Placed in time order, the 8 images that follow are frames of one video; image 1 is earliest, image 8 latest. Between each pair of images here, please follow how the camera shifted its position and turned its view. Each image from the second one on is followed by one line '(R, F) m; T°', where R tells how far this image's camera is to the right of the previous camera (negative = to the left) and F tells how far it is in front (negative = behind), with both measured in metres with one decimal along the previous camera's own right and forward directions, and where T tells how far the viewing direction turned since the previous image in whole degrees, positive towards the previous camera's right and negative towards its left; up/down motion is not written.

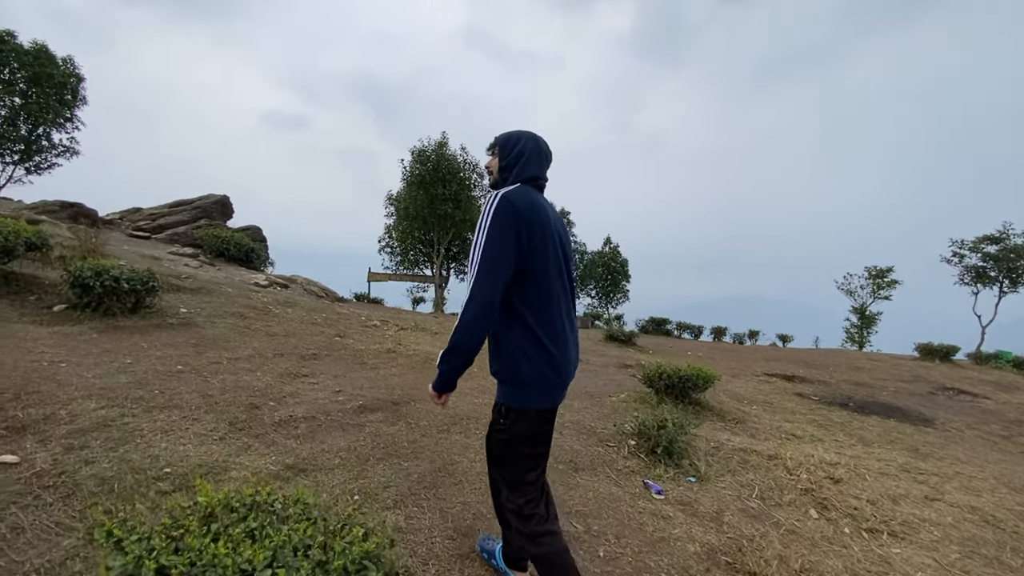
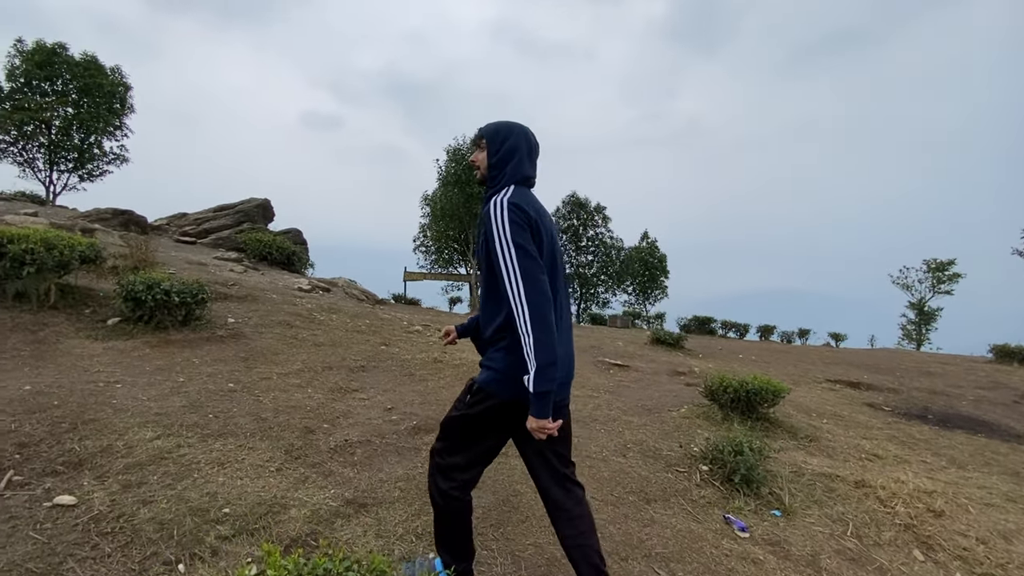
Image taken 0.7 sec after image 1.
(-0.3, +0.3) m; -4°
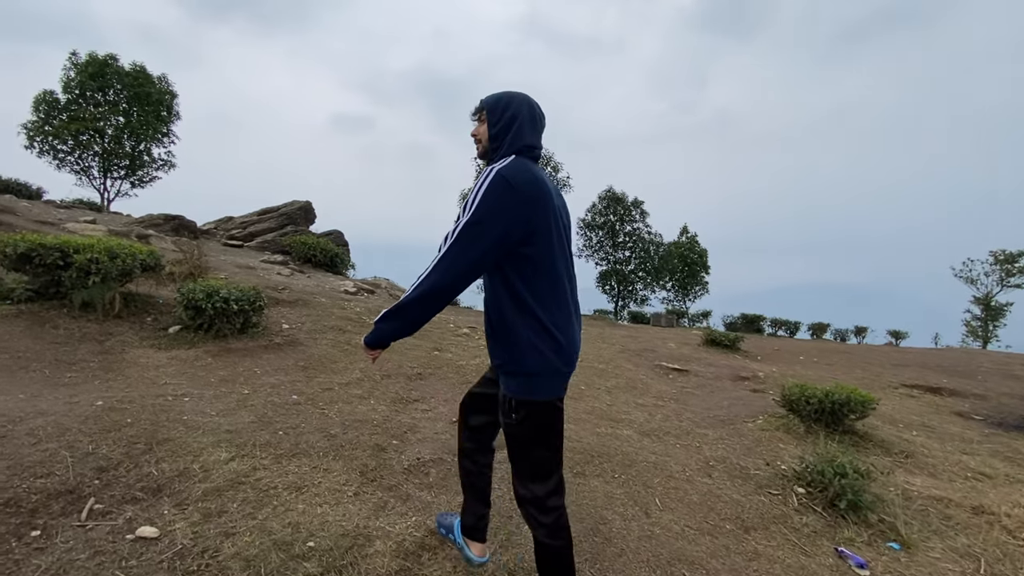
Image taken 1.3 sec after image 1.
(-0.4, +0.3) m; -3°
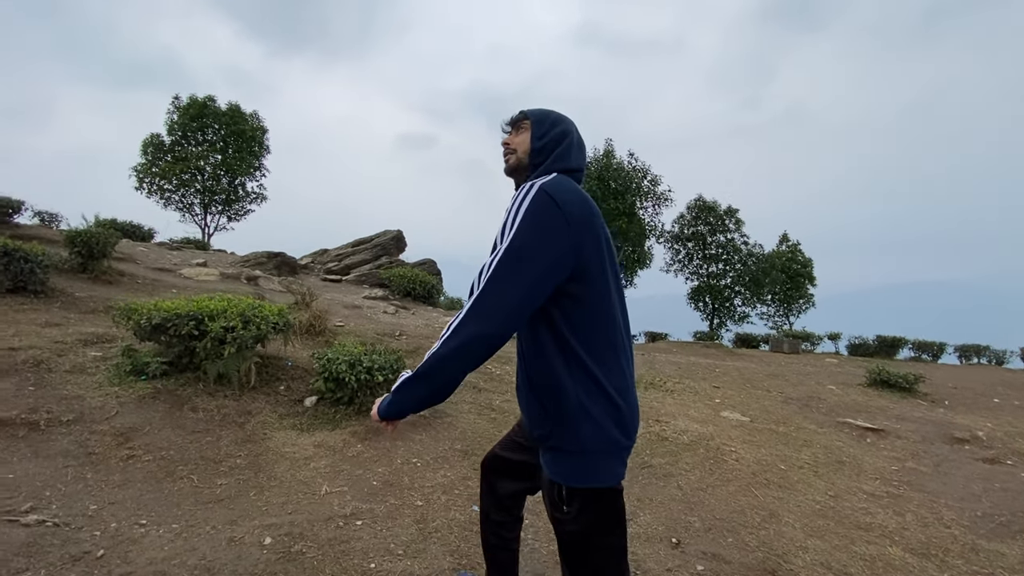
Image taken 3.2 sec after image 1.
(-1.2, +0.9) m; -7°
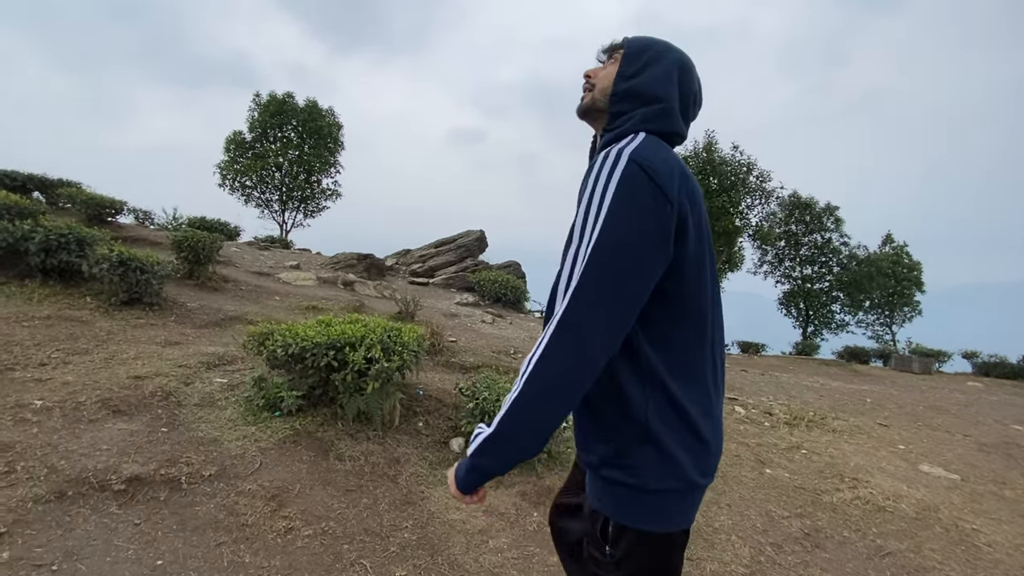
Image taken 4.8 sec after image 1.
(-1.2, +0.8) m; -5°
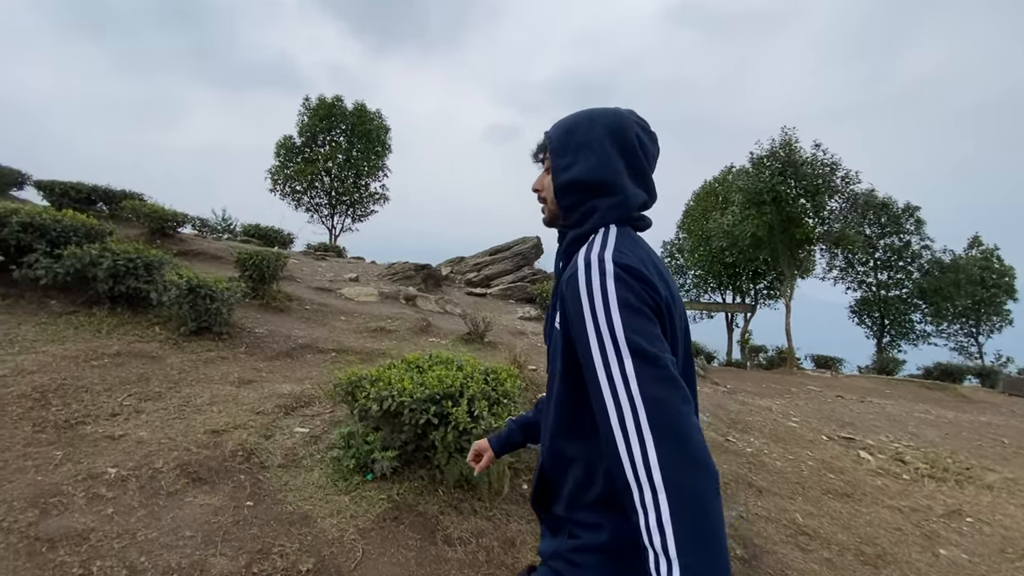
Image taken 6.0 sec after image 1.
(-0.7, +0.6) m; -4°
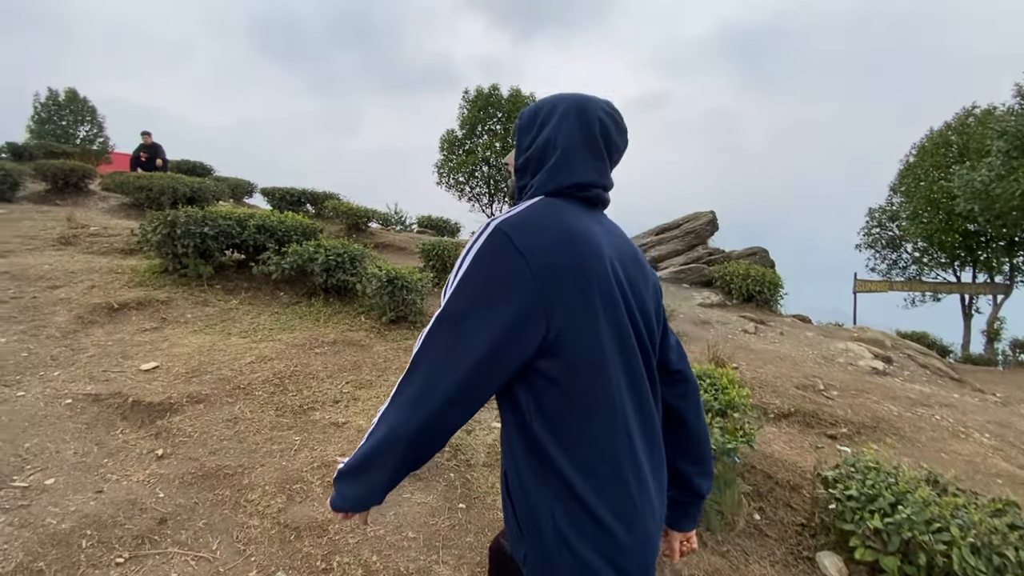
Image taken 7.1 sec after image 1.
(-0.5, +0.4) m; -17°
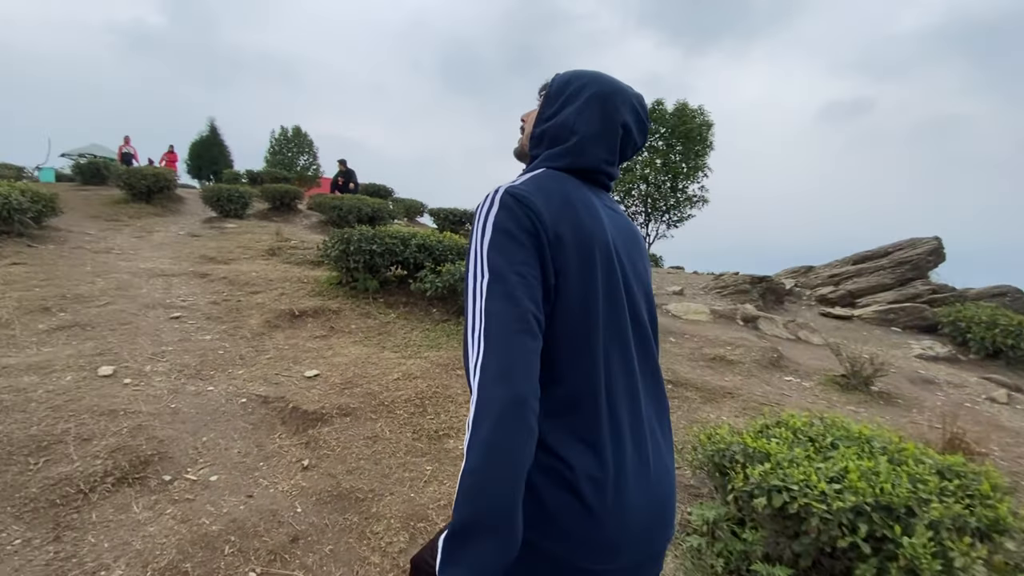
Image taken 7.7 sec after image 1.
(0.0, +0.4) m; -18°
